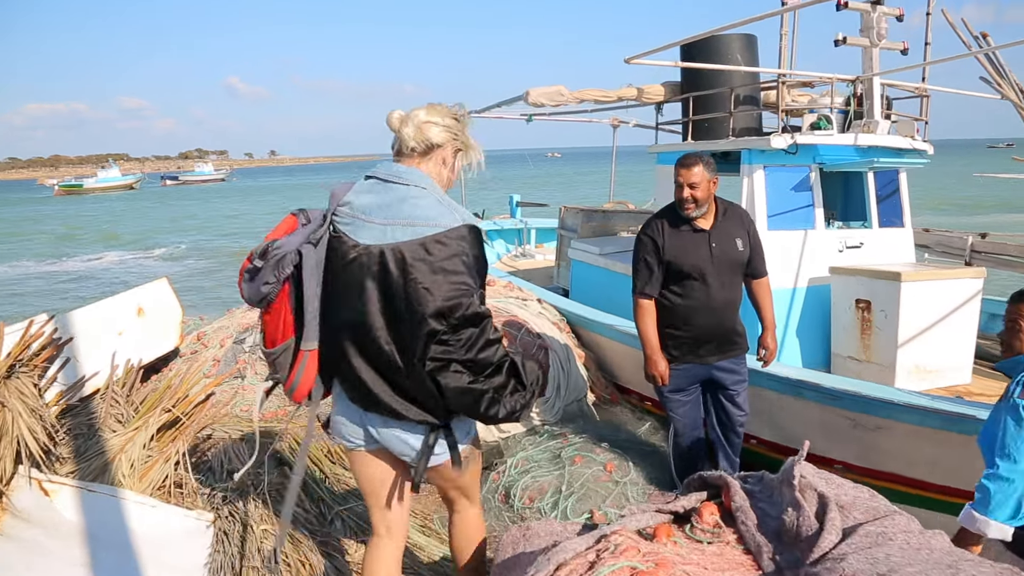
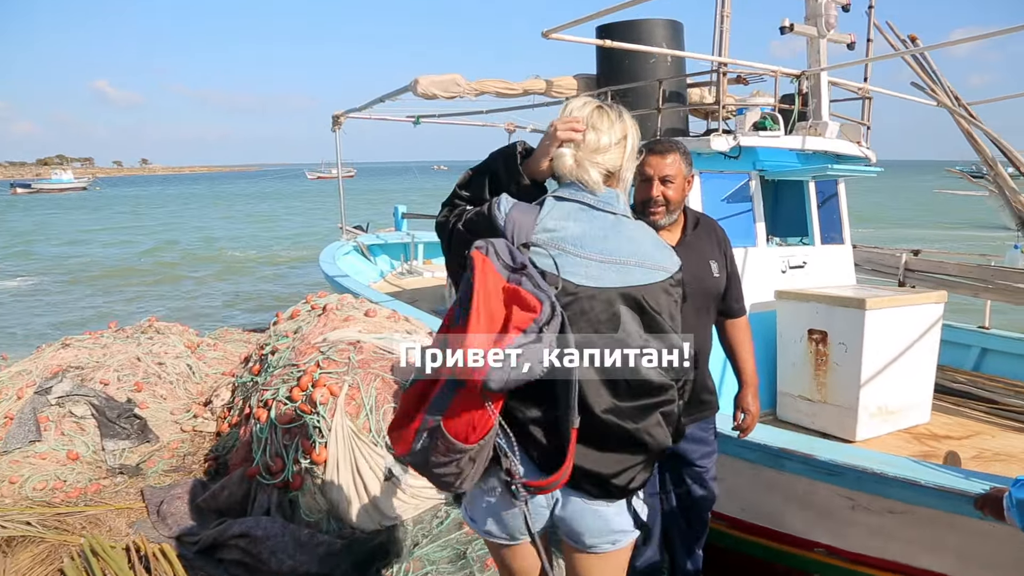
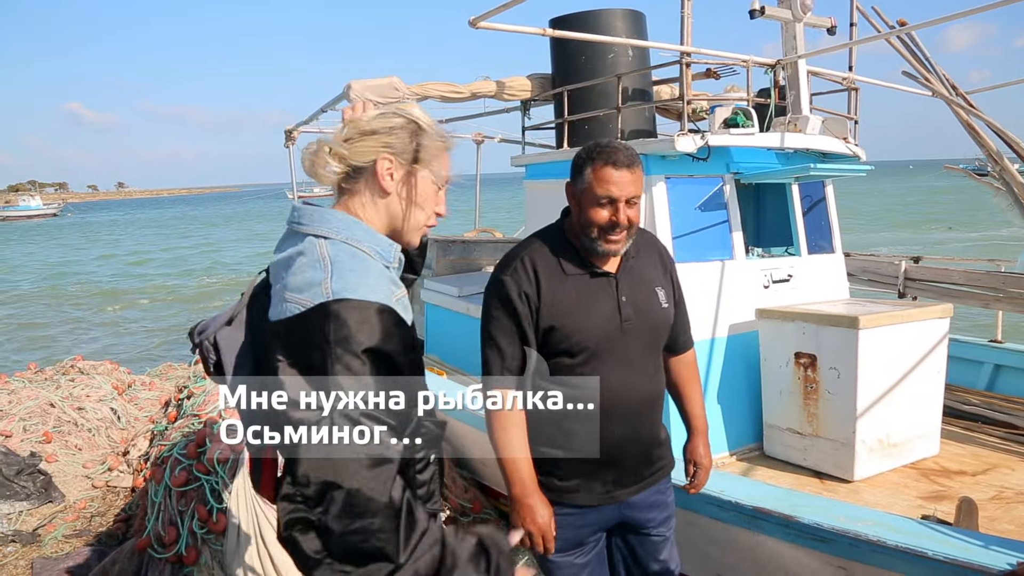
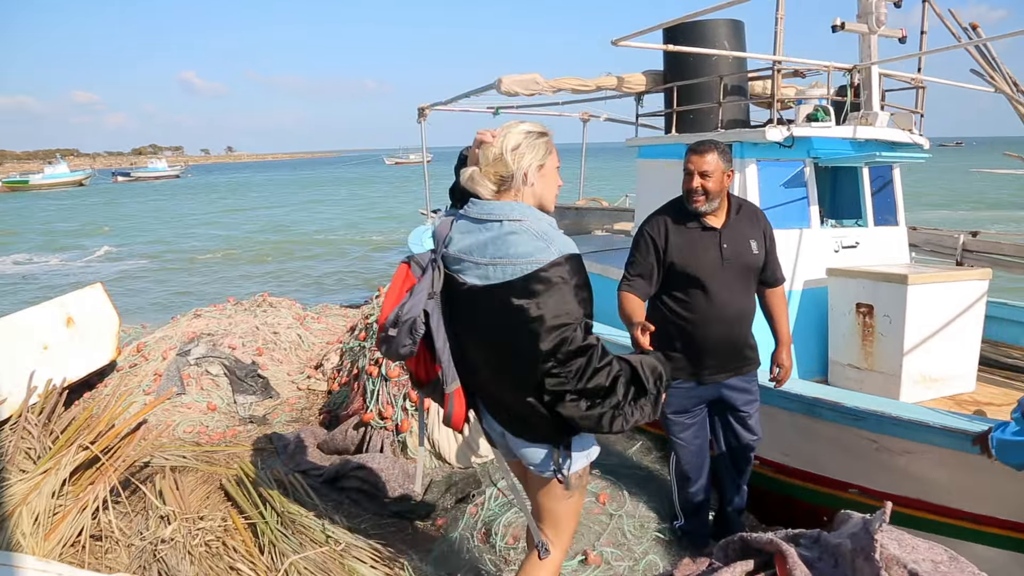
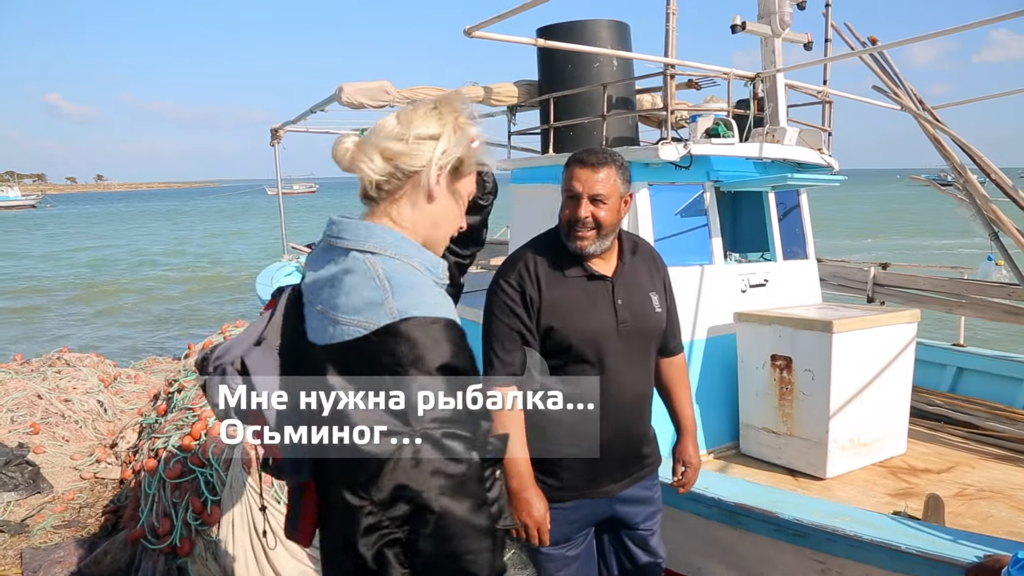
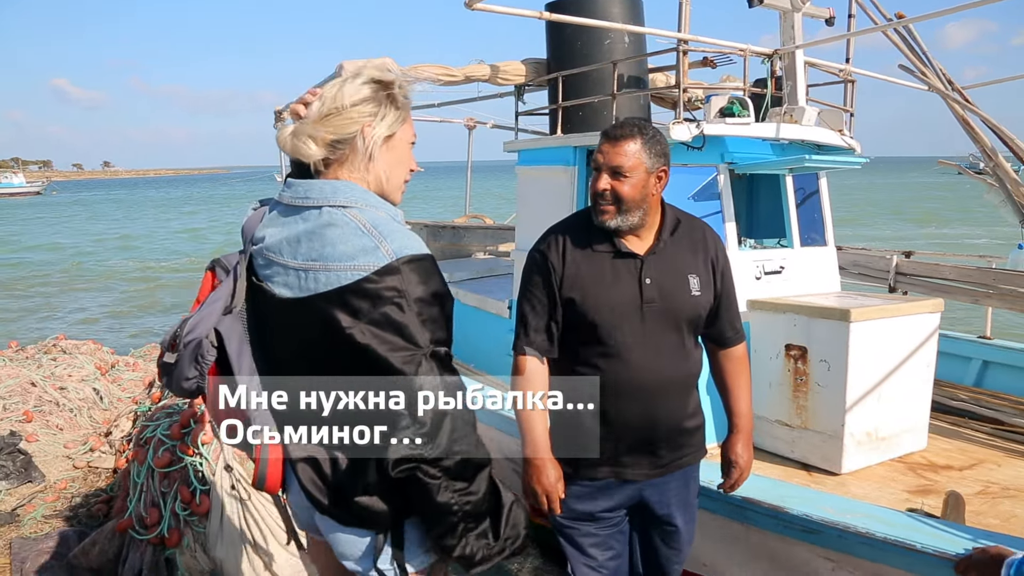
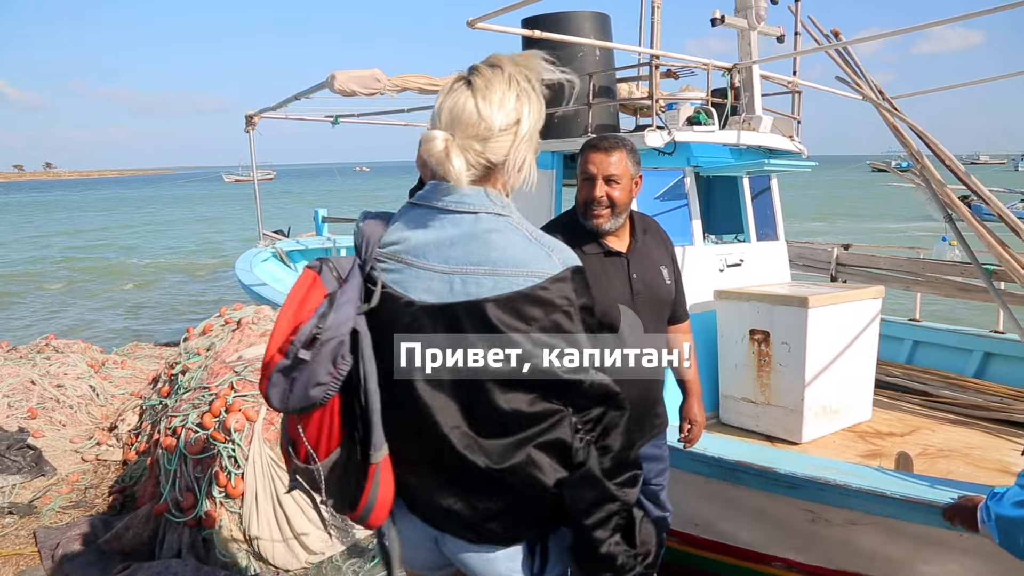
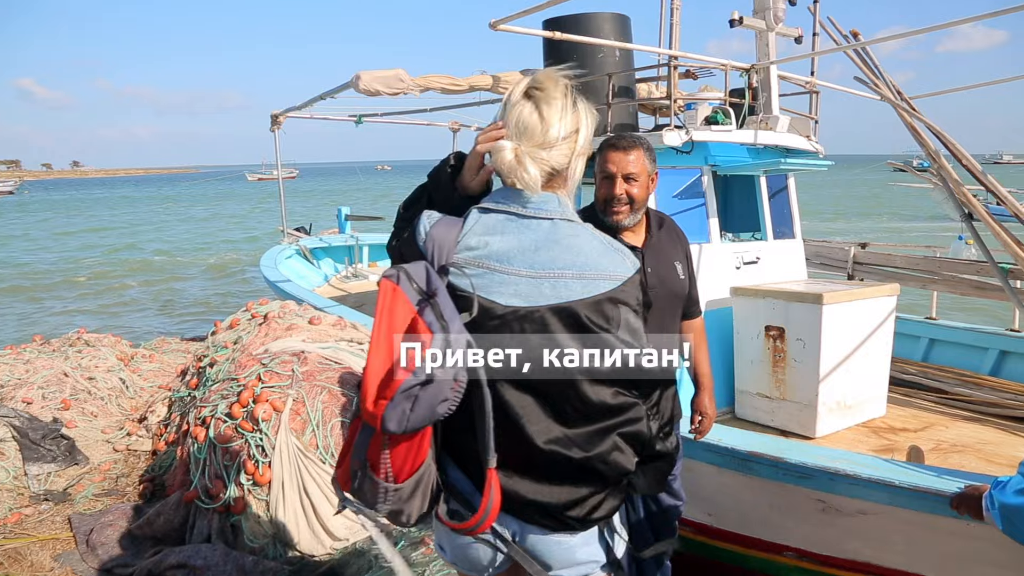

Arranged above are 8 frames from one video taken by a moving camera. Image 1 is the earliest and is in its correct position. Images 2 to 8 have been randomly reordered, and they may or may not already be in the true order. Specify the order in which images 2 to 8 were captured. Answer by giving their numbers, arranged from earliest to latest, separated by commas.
4, 2, 8, 7, 5, 3, 6
